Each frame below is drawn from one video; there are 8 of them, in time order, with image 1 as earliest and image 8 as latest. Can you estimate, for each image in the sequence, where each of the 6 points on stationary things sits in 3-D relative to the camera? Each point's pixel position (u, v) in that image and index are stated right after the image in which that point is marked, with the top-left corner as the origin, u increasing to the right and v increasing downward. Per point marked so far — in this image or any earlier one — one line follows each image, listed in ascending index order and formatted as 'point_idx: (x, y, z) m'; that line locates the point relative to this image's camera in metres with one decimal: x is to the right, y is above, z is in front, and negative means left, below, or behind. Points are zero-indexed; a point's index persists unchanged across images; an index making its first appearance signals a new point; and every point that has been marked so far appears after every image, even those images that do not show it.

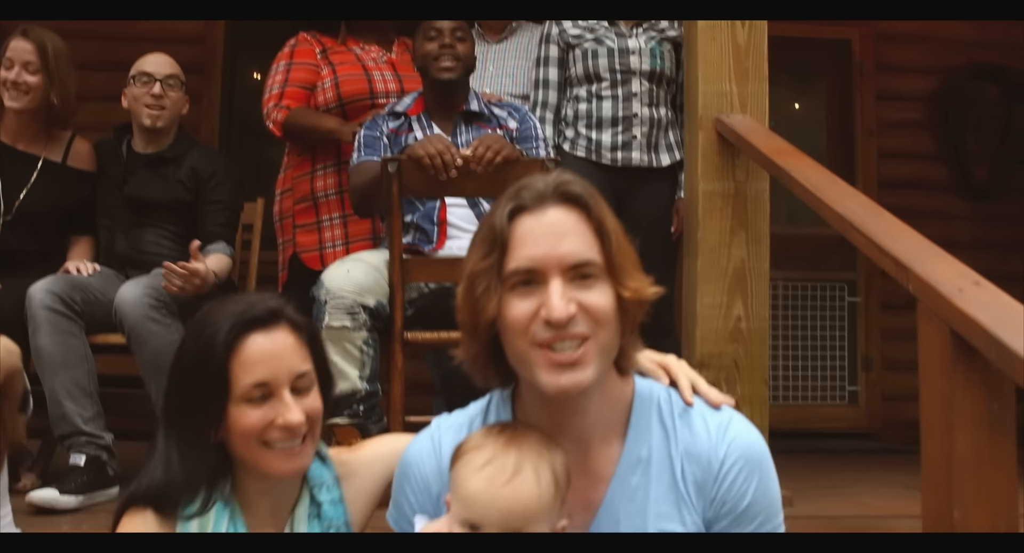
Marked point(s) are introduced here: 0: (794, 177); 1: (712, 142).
0: (+0.5, +0.2, +2.0) m
1: (+0.5, +0.3, +2.5) m
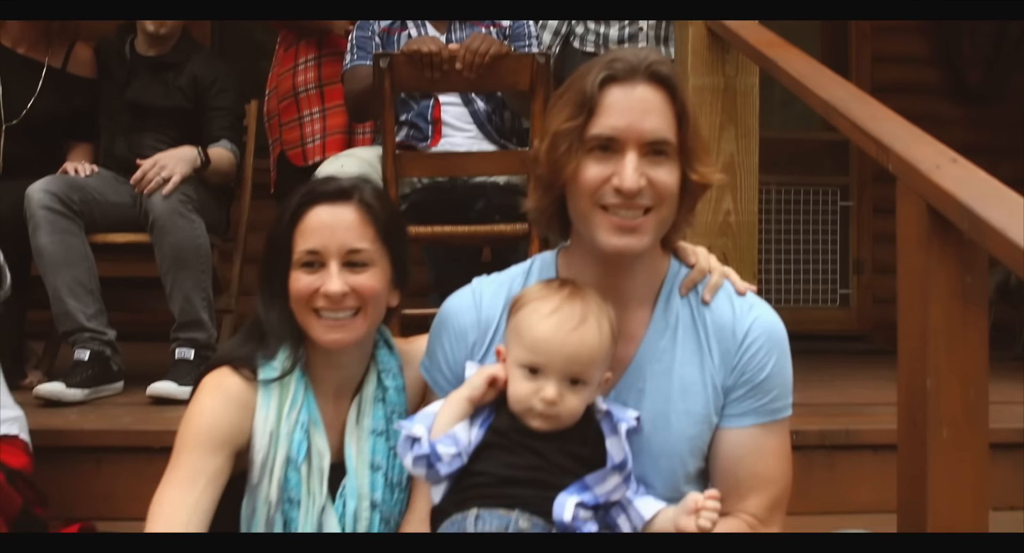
0: (+0.5, +0.4, +2.0) m
1: (+0.4, +0.5, +2.5) m
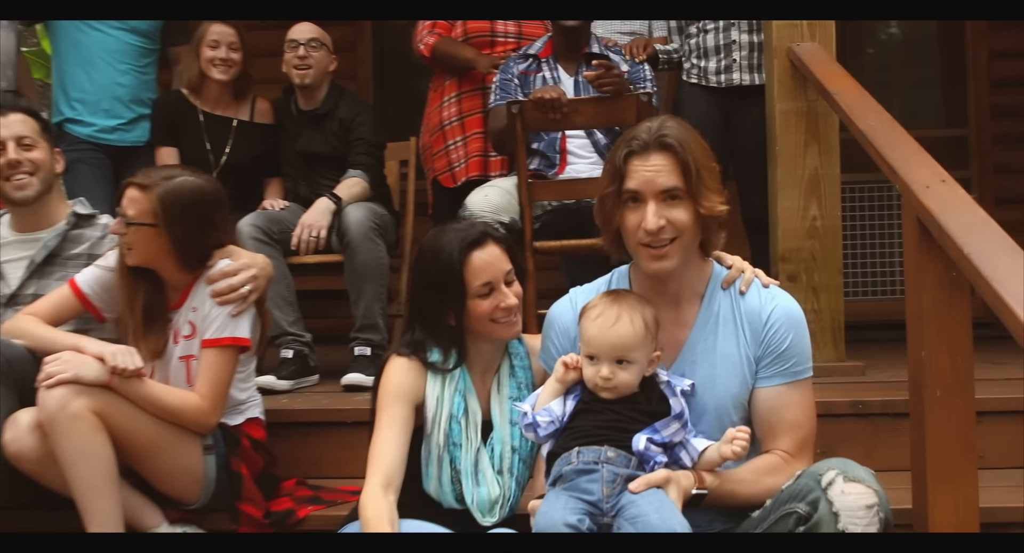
0: (+0.7, +0.4, +2.4) m
1: (+0.7, +0.5, +3.0) m
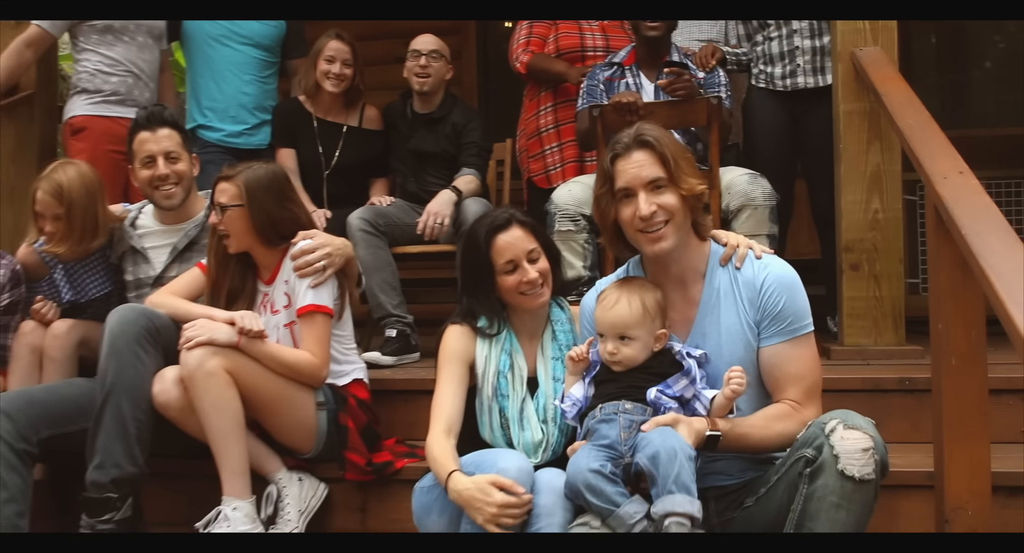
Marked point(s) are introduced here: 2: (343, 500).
0: (+0.9, +0.4, +2.7) m
1: (+1.0, +0.6, +3.2) m
2: (-0.4, -0.5, +2.5) m
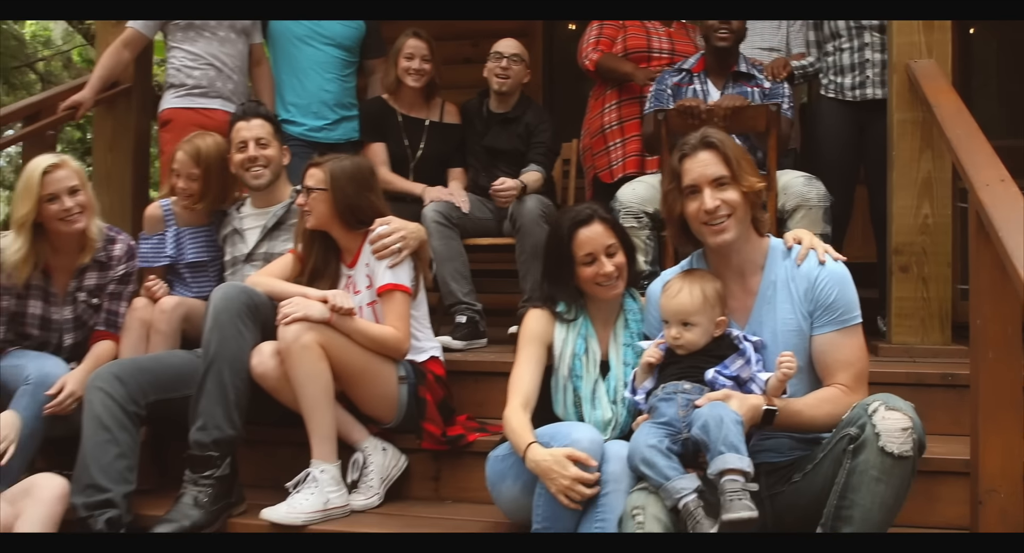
0: (+1.1, +0.4, +2.8) m
1: (+1.2, +0.6, +3.3) m
2: (-0.2, -0.5, +2.7) m
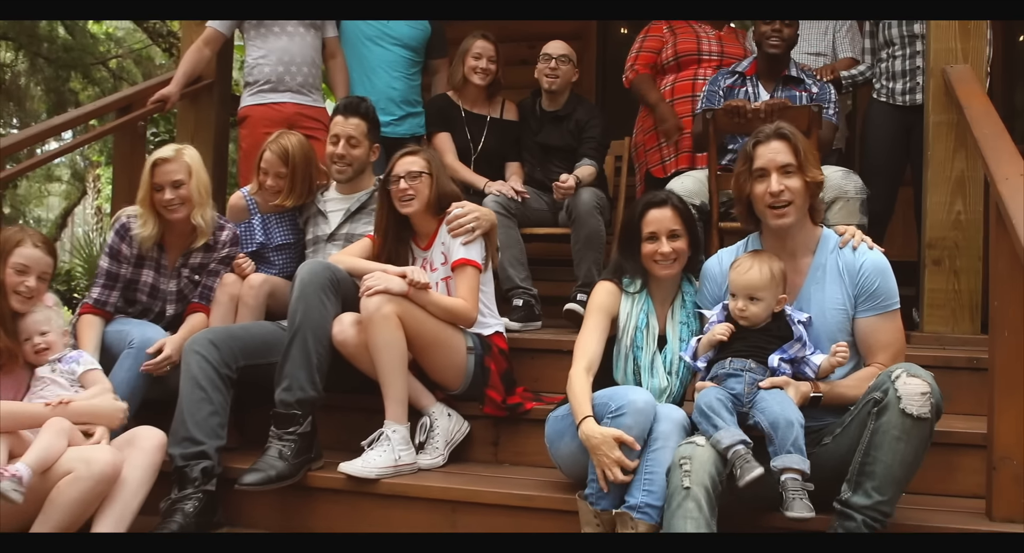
0: (+1.2, +0.4, +3.0) m
1: (+1.3, +0.6, +3.5) m
2: (-0.1, -0.4, +3.0) m
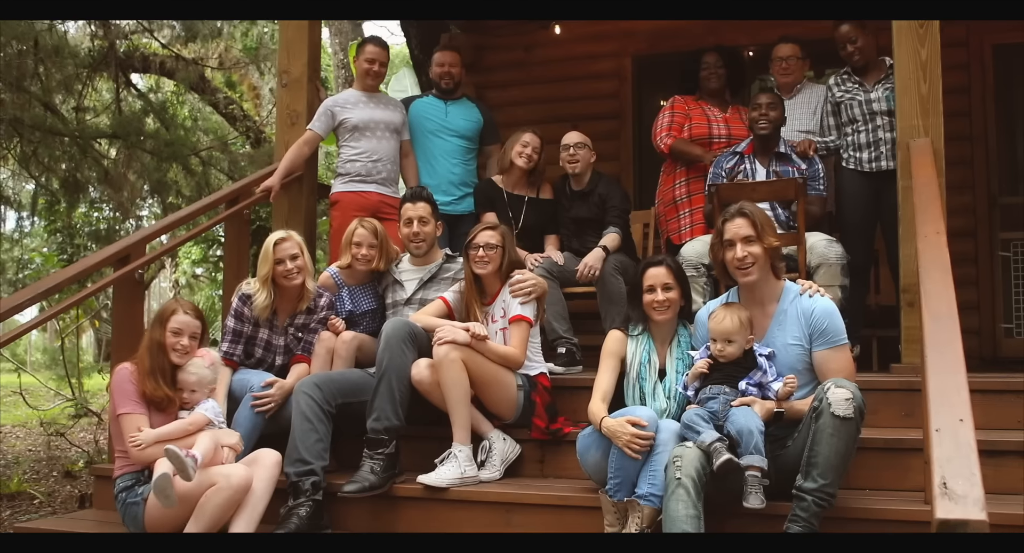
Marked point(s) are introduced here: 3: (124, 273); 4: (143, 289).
0: (+1.3, +0.3, +3.7) m
1: (+1.5, +0.4, +4.2) m
2: (+0.1, -0.6, +3.7) m
3: (-1.4, 0.0, +4.1) m
4: (-1.4, 0.0, +4.2) m
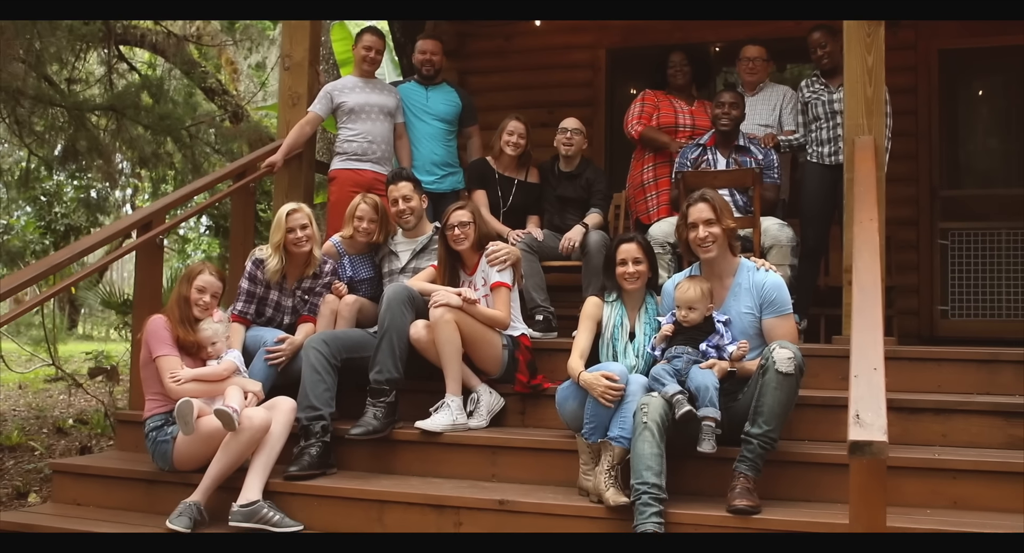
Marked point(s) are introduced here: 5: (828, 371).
0: (+1.3, +0.4, +4.2) m
1: (+1.4, +0.5, +4.7) m
2: (0.0, -0.5, +4.2) m
3: (-1.5, +0.2, +4.6) m
4: (-1.5, +0.1, +4.7) m
5: (+1.2, -0.4, +4.2) m
